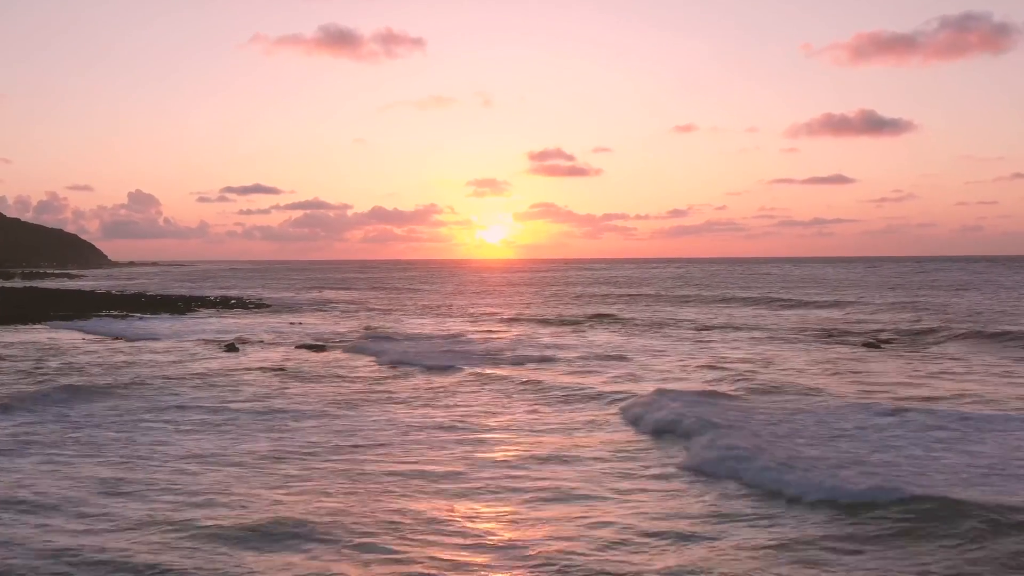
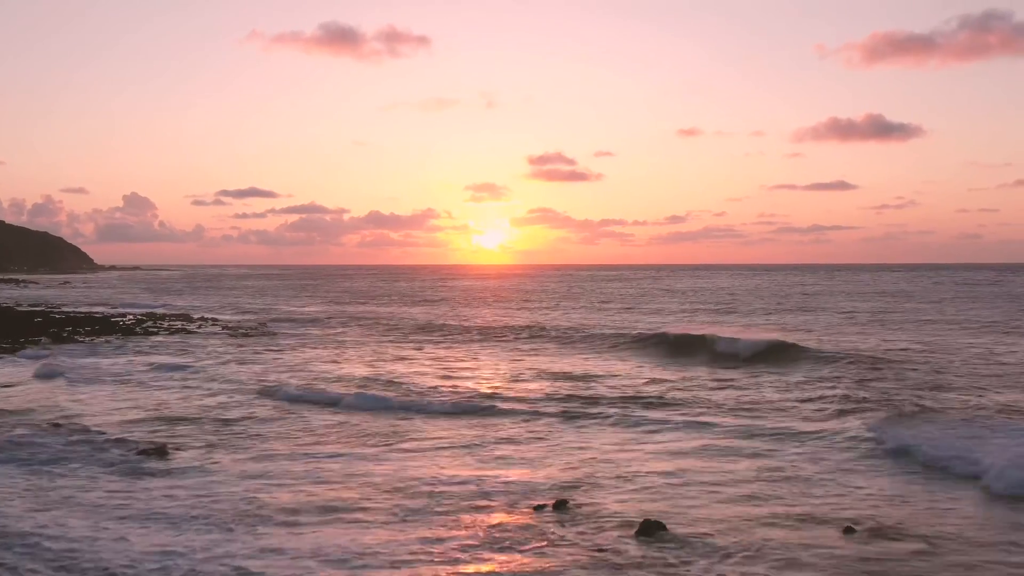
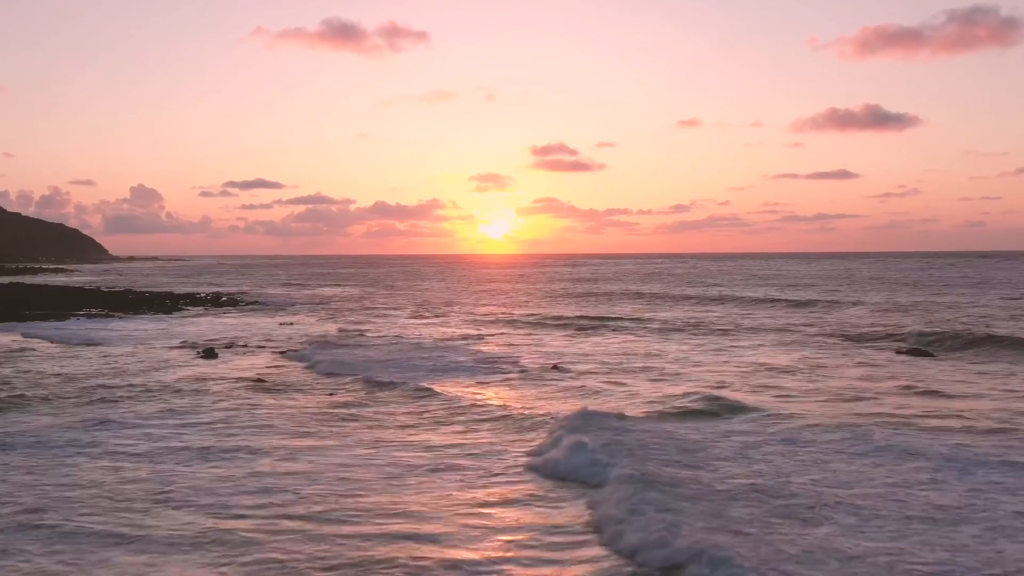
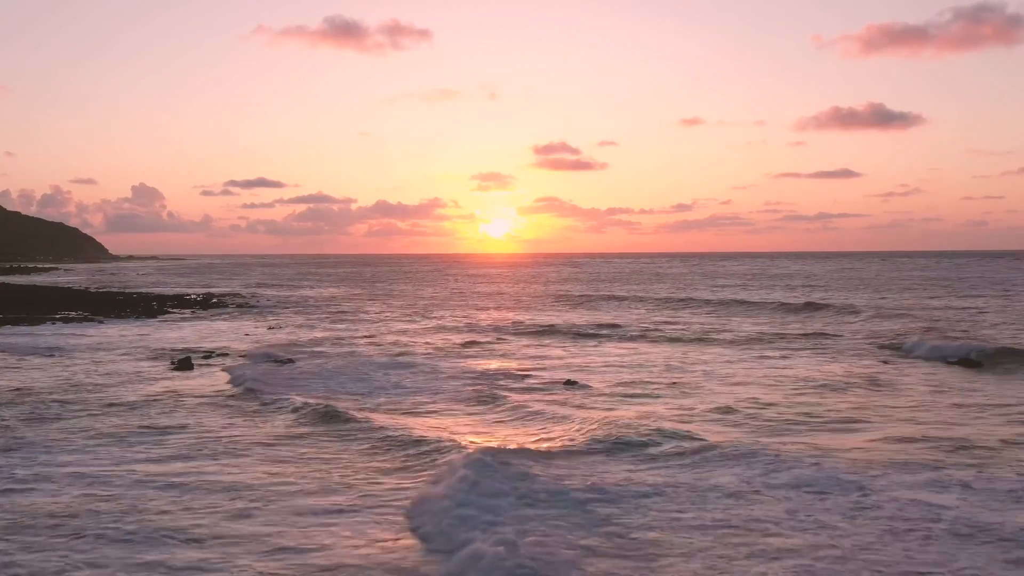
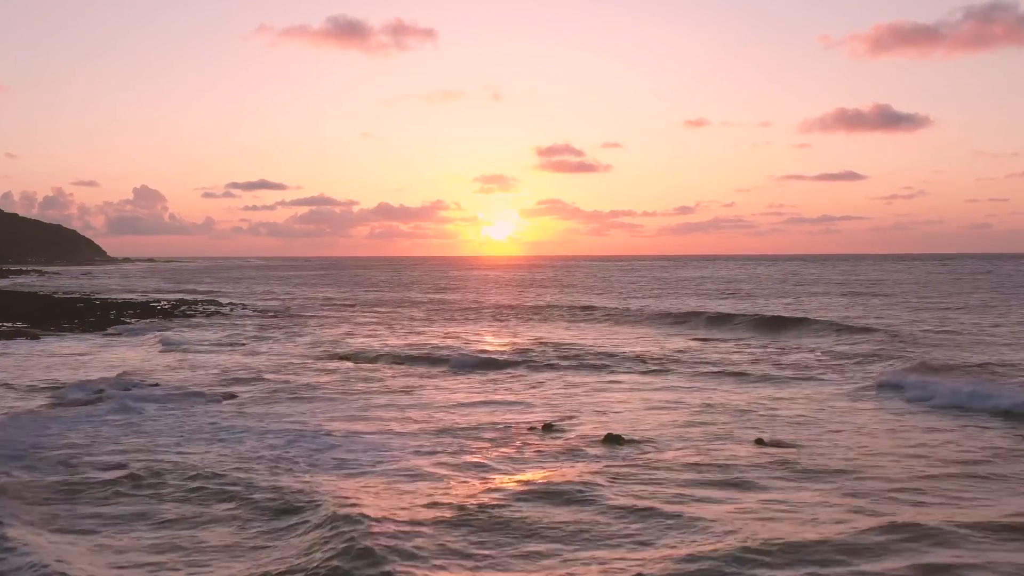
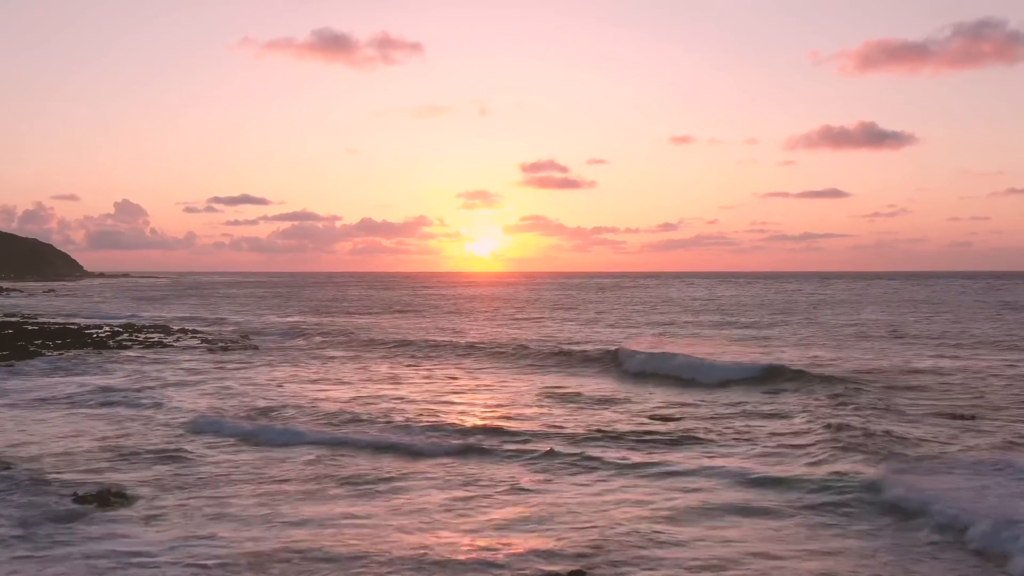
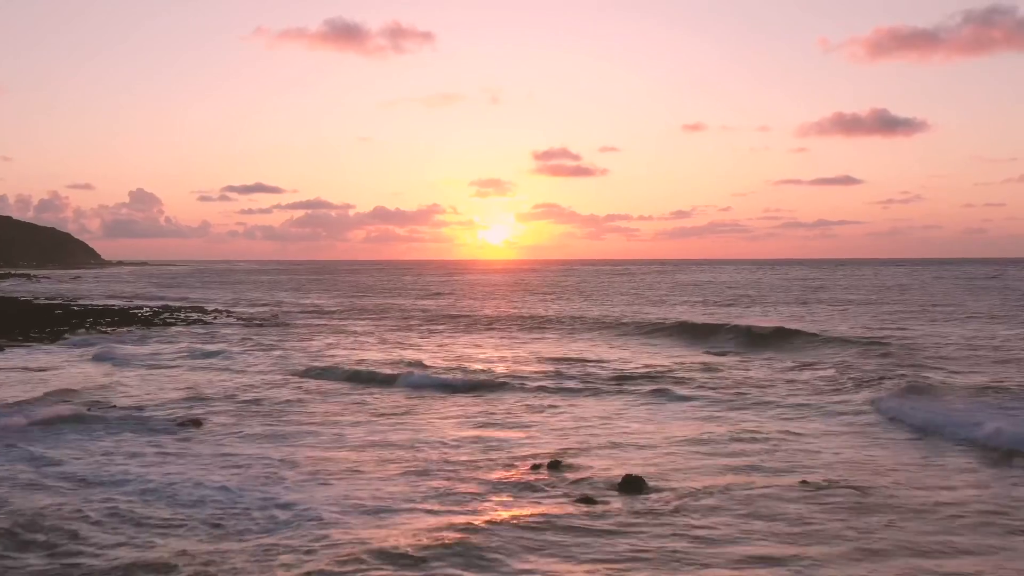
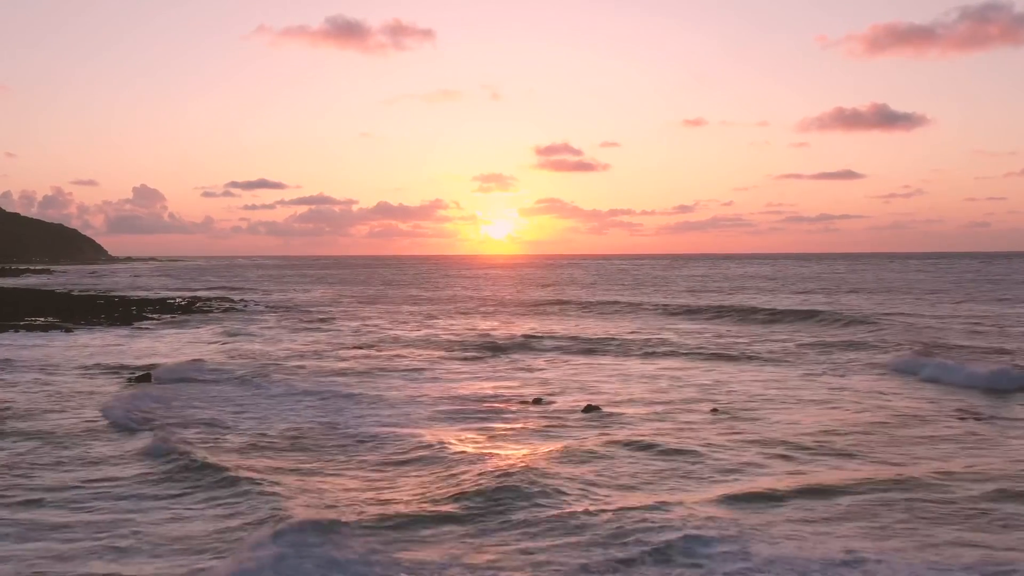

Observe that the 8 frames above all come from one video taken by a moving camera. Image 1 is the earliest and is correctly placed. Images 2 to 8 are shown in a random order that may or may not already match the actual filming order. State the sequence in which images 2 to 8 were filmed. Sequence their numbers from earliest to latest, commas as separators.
3, 4, 8, 5, 7, 2, 6
